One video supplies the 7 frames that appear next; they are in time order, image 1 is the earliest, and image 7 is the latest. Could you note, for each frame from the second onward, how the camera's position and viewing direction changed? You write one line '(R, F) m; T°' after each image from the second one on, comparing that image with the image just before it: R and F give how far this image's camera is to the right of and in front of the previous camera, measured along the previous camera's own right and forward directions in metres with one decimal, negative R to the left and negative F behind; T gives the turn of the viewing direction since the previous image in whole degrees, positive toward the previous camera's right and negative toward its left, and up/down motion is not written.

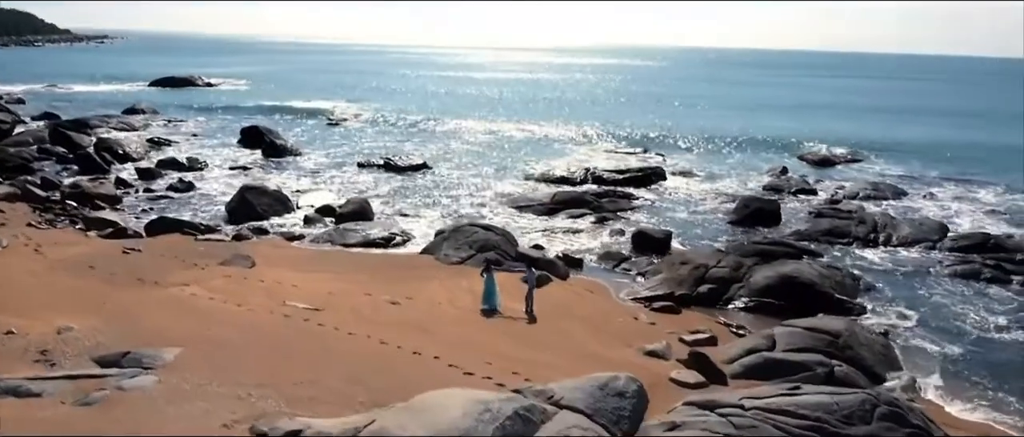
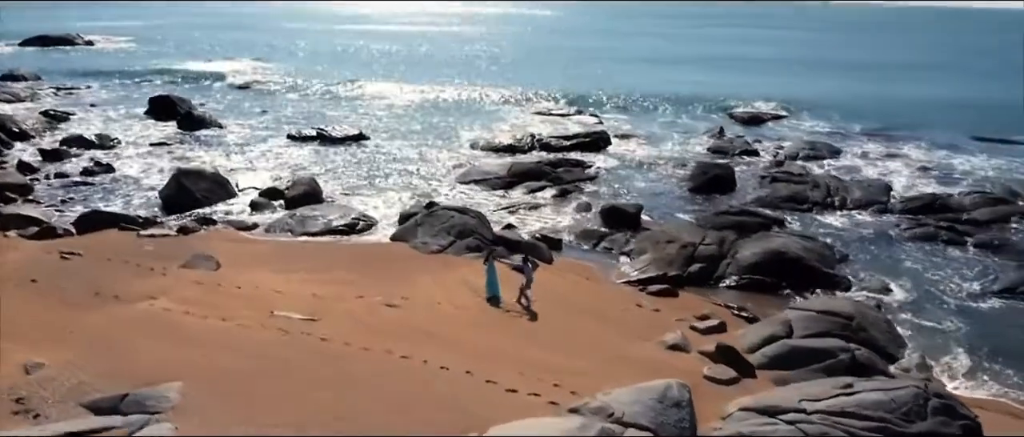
(-2.0, +1.0) m; +8°
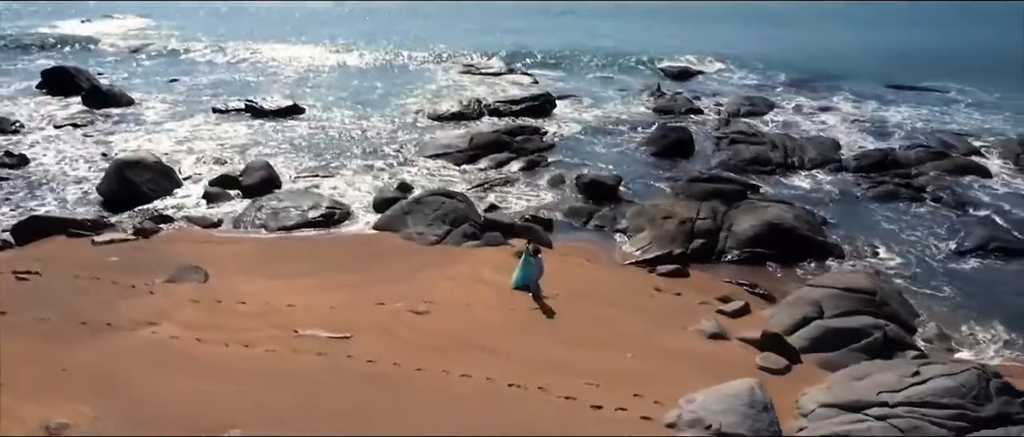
(-2.4, +0.9) m; +8°
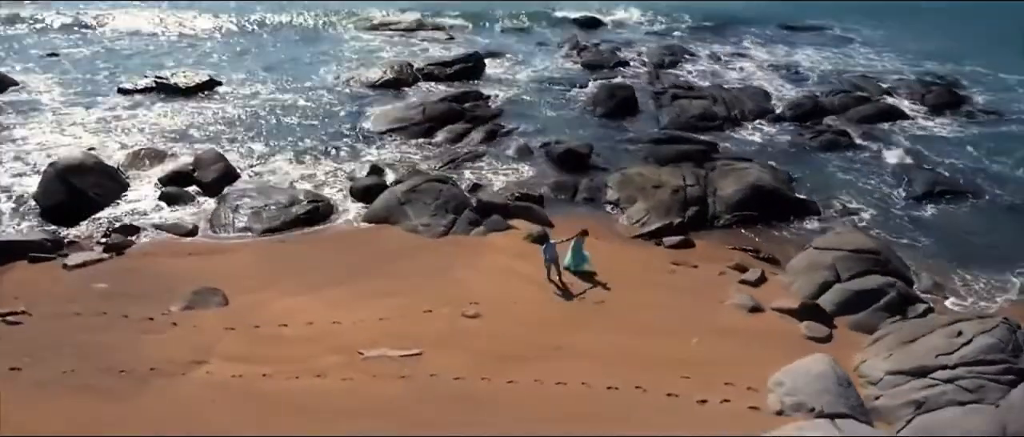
(-3.1, +0.5) m; +10°
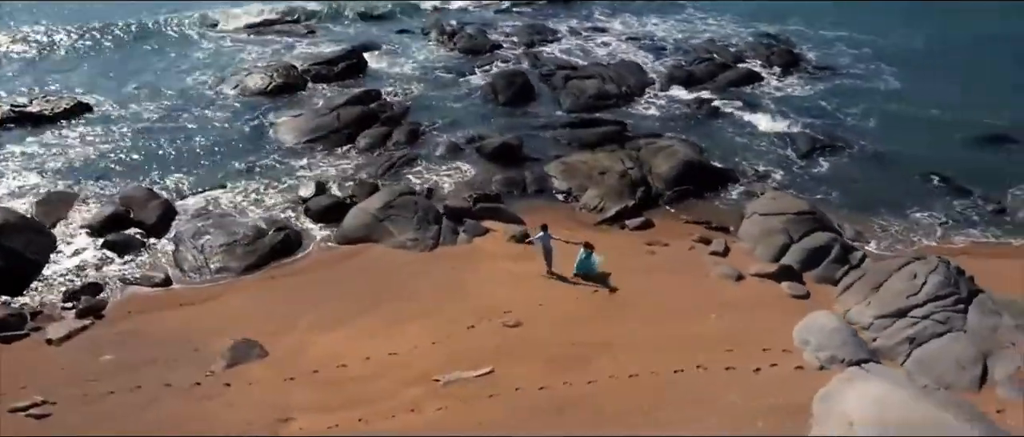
(-3.8, -0.2) m; +14°
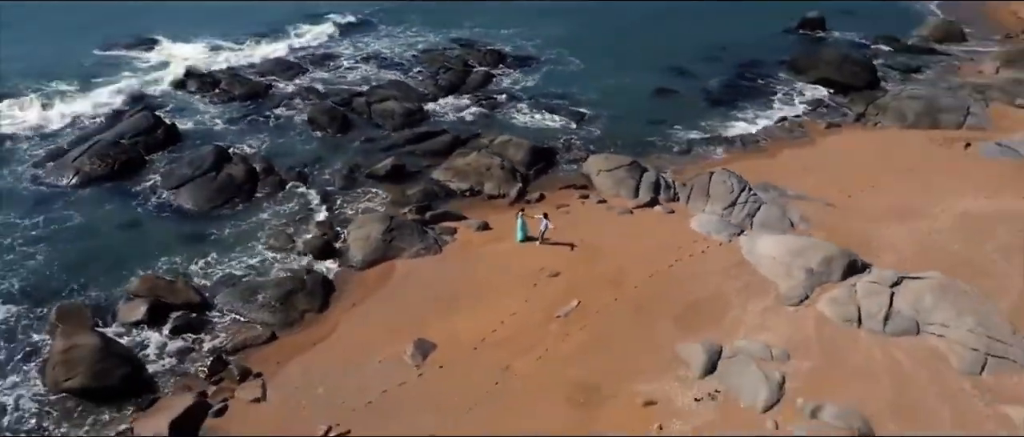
(-10.7, -3.3) m; +30°
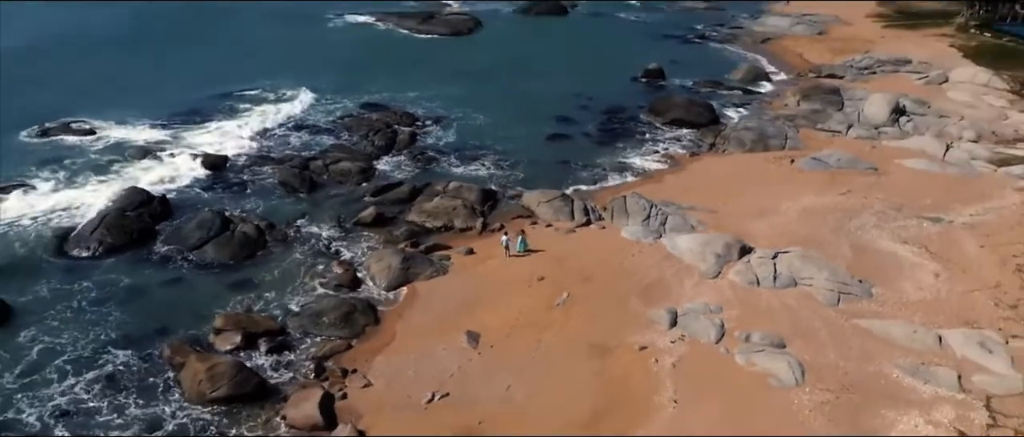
(-5.6, -6.3) m; +12°
